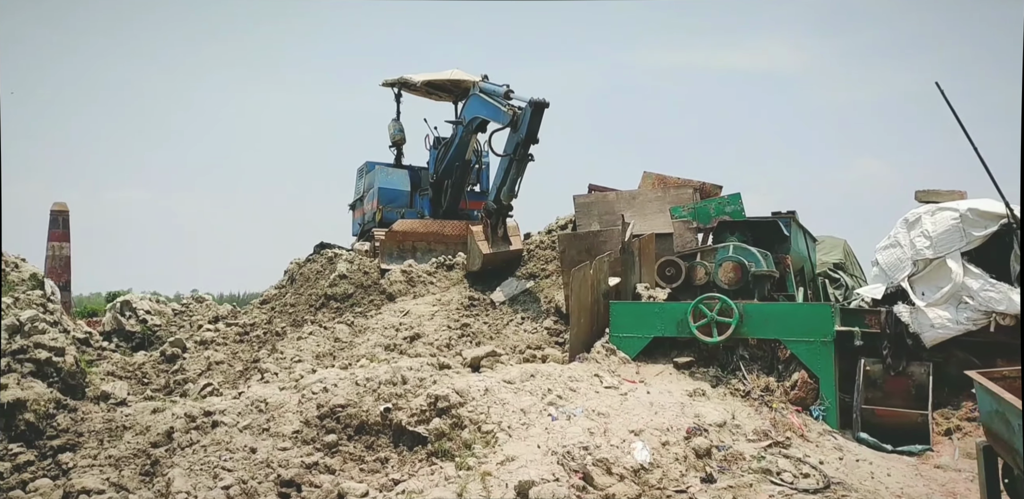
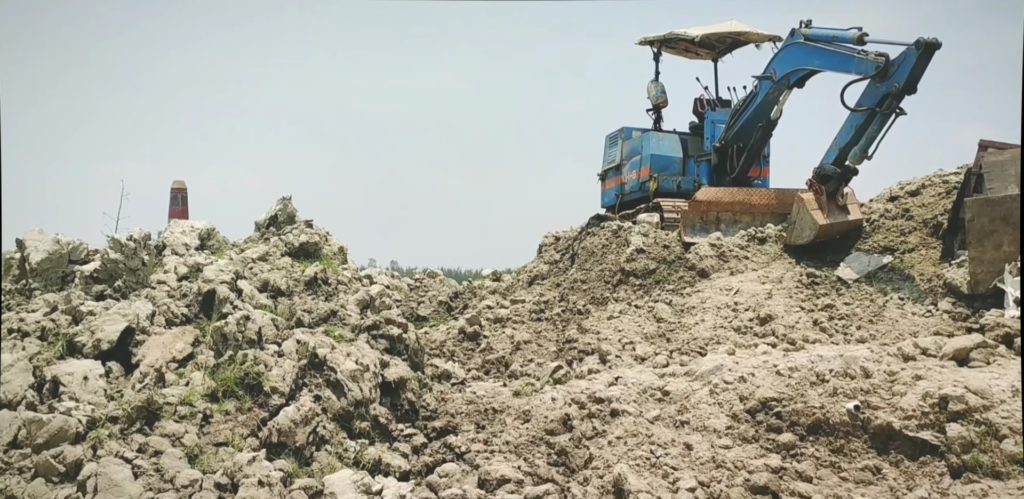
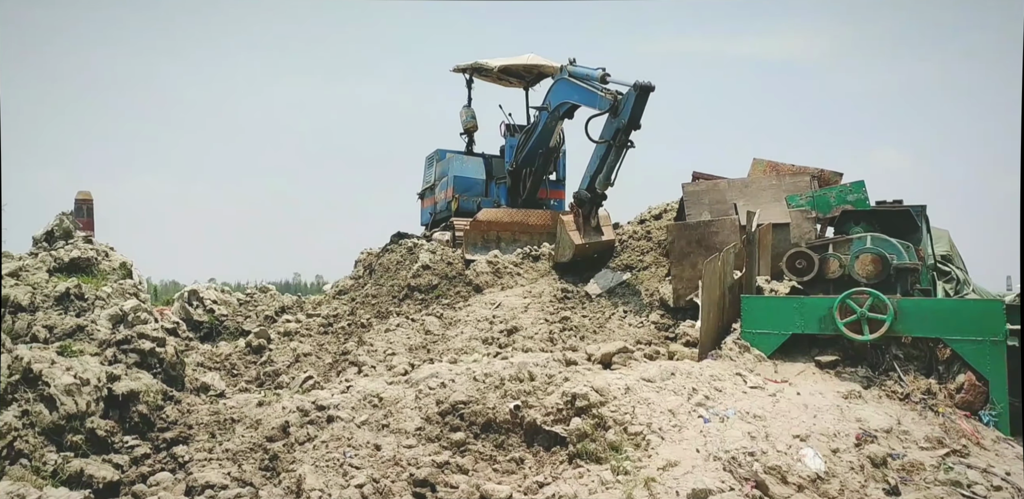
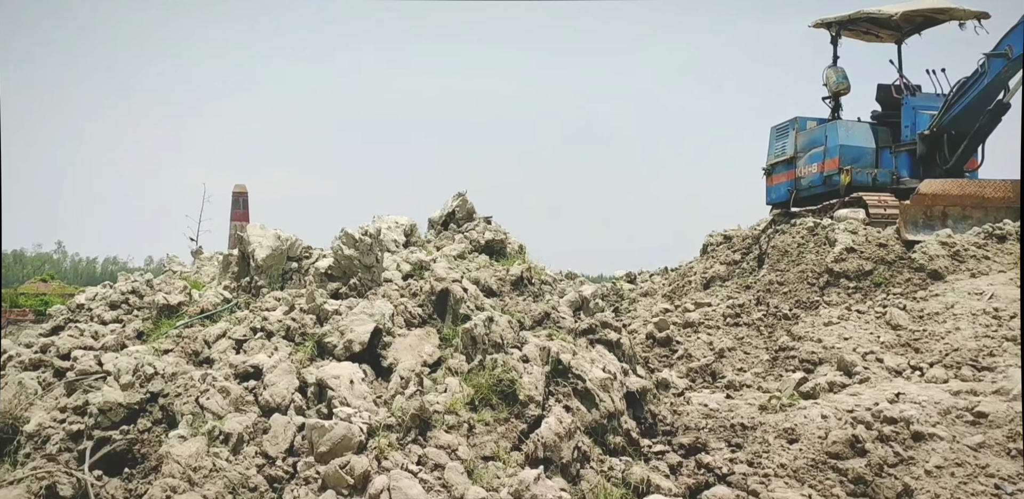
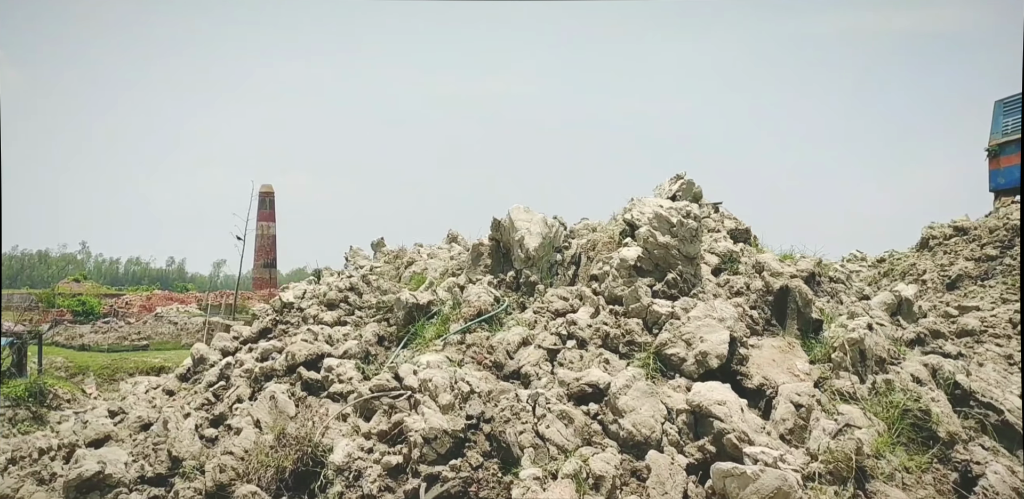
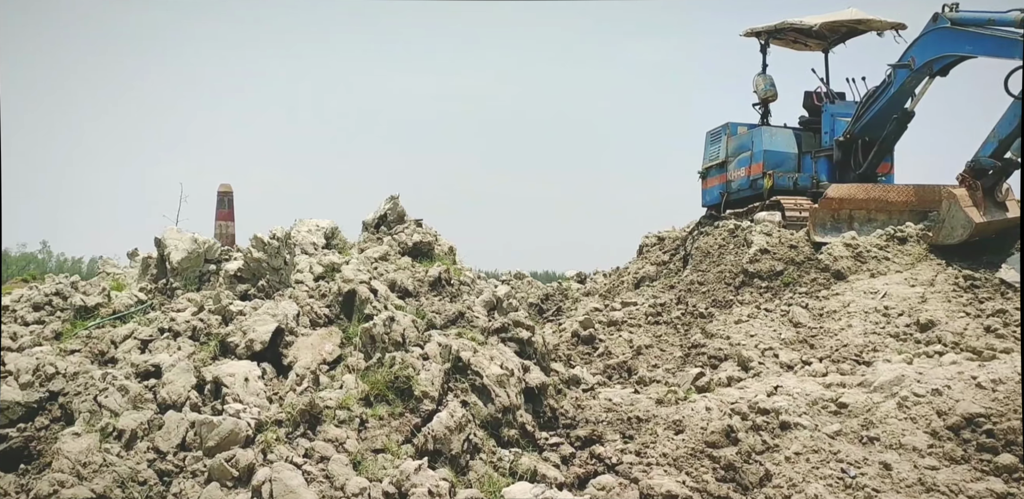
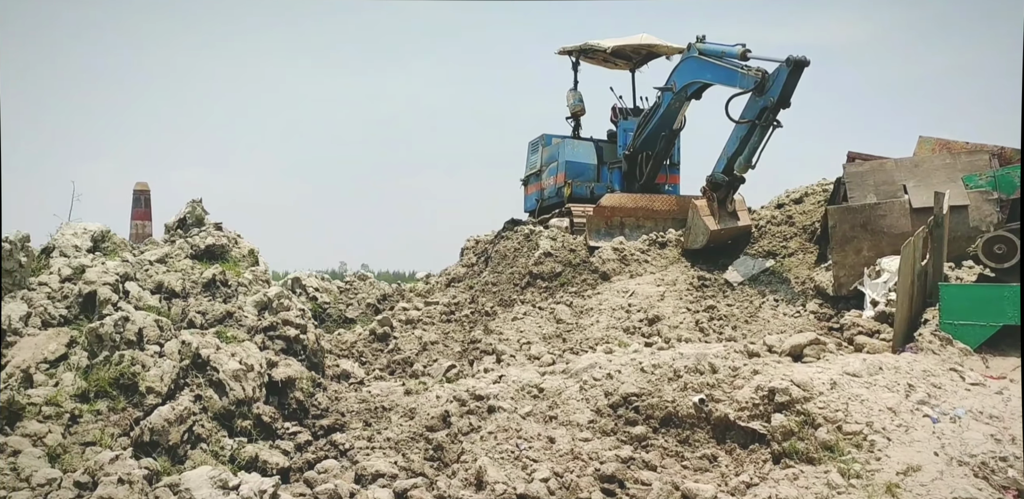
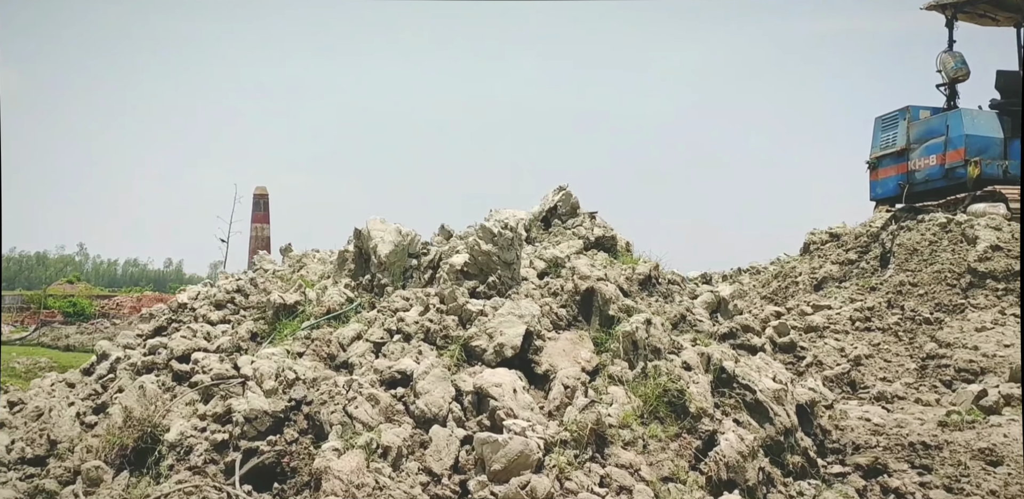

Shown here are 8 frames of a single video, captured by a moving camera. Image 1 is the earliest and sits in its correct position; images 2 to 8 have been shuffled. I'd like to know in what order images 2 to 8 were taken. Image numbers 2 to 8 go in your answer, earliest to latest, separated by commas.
3, 7, 2, 6, 4, 8, 5
